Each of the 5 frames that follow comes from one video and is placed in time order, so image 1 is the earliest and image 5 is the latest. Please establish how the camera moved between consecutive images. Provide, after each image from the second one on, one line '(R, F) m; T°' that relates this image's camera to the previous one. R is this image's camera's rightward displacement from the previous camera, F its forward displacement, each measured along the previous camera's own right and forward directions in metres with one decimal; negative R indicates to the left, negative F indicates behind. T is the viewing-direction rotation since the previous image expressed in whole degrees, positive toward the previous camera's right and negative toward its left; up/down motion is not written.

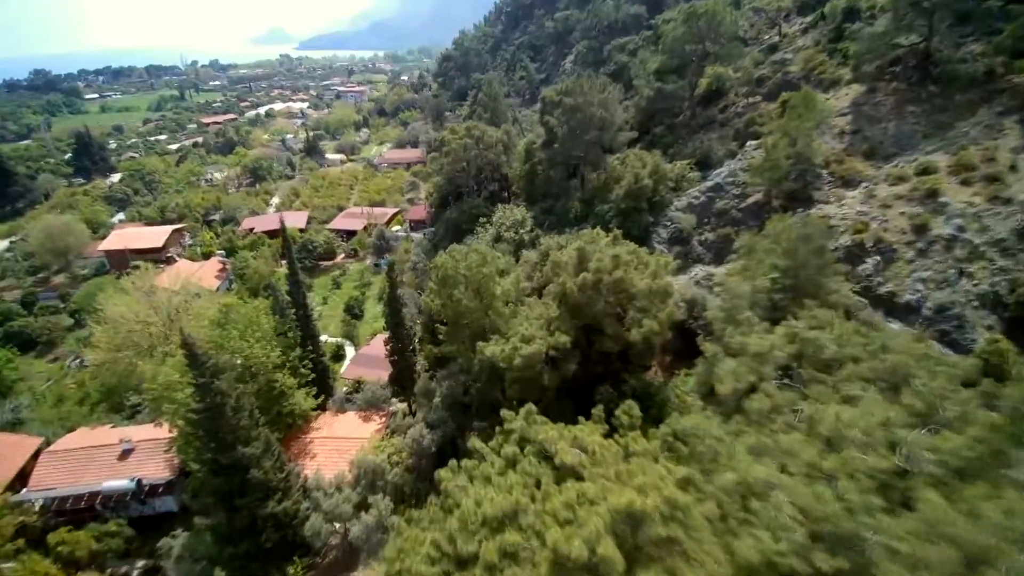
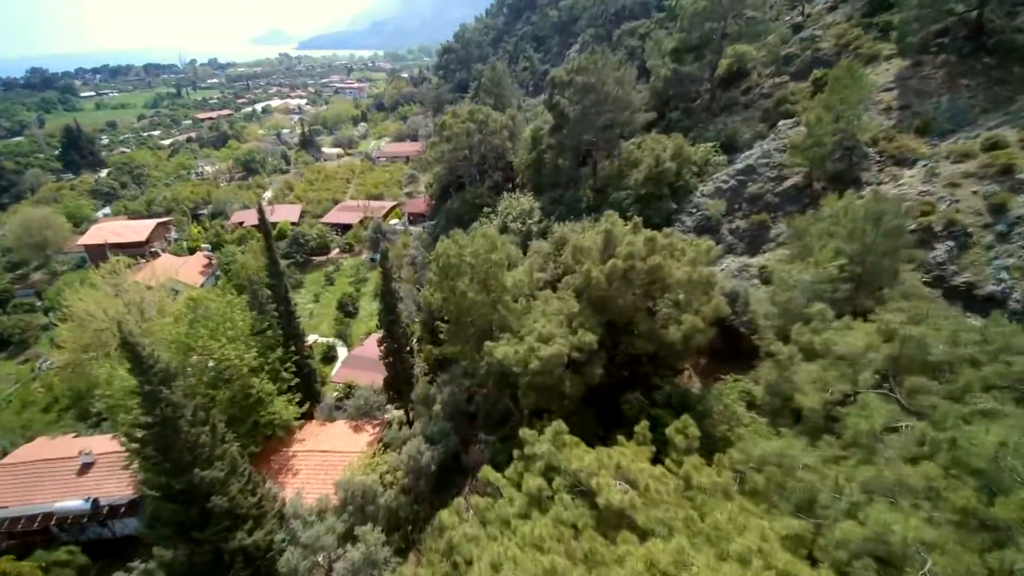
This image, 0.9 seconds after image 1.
(-0.4, +2.8) m; 0°
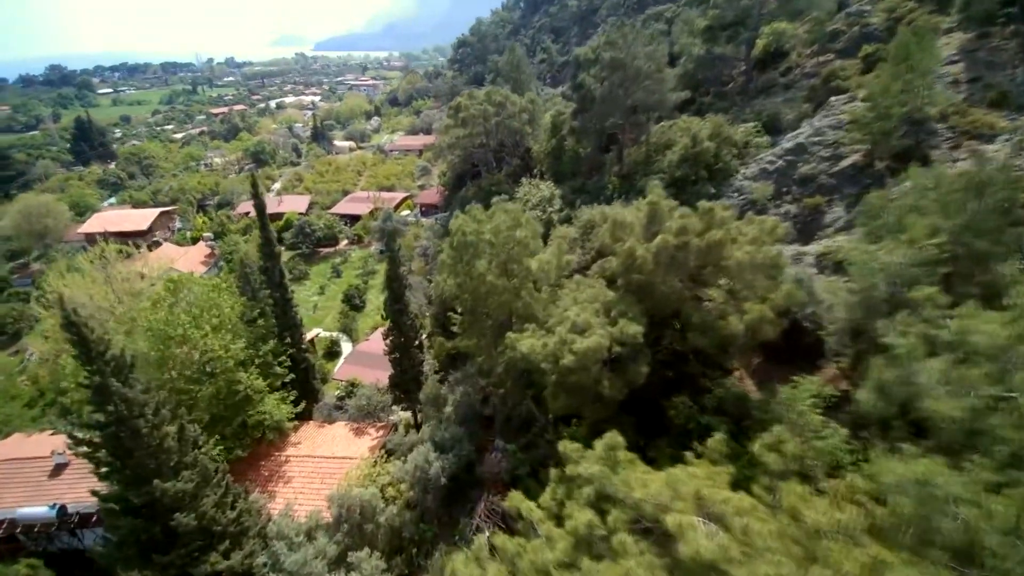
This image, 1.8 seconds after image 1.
(-0.3, +2.3) m; -1°
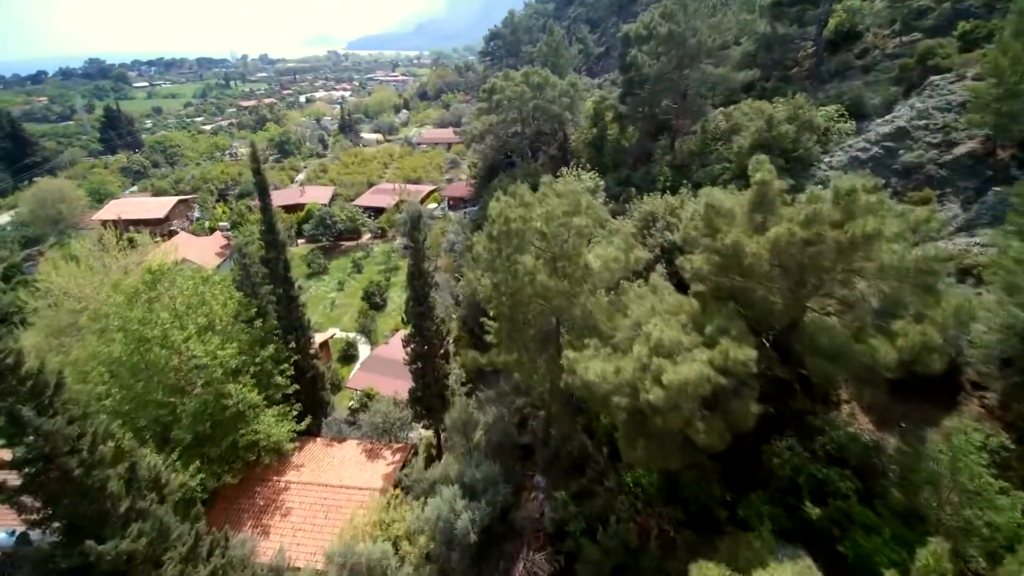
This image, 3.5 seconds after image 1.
(-0.6, +3.0) m; -2°
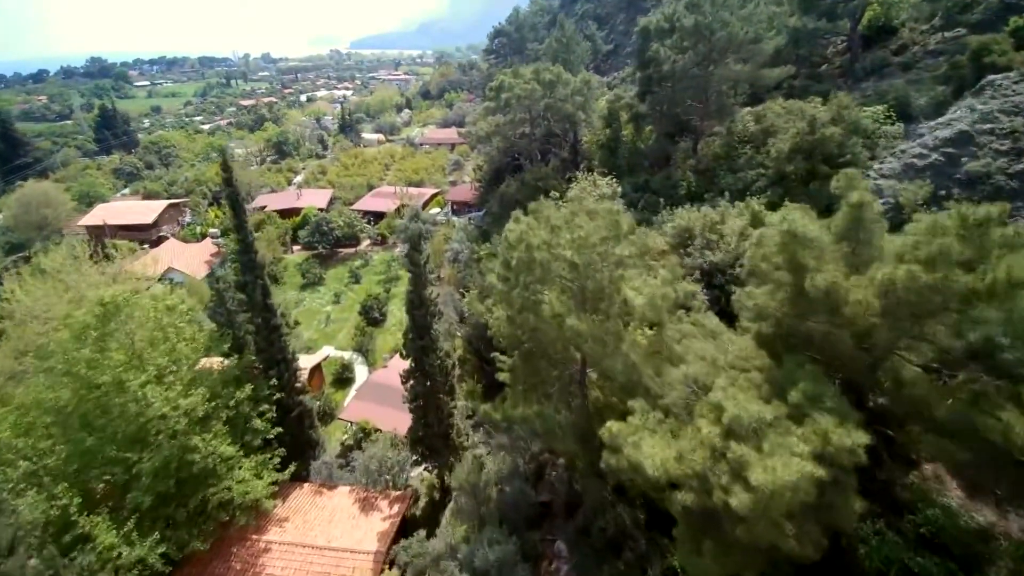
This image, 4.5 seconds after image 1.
(-0.3, +2.1) m; 0°
